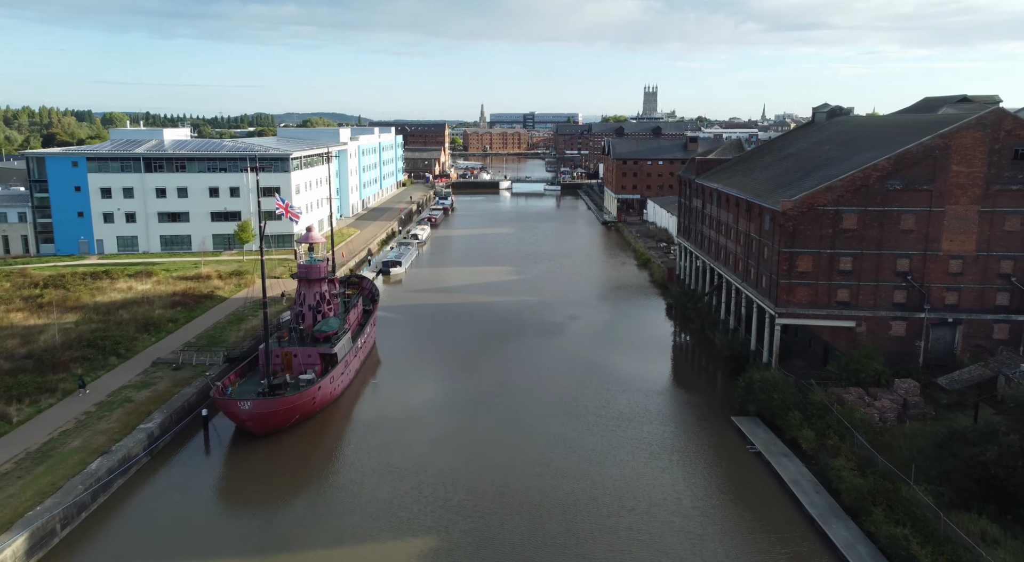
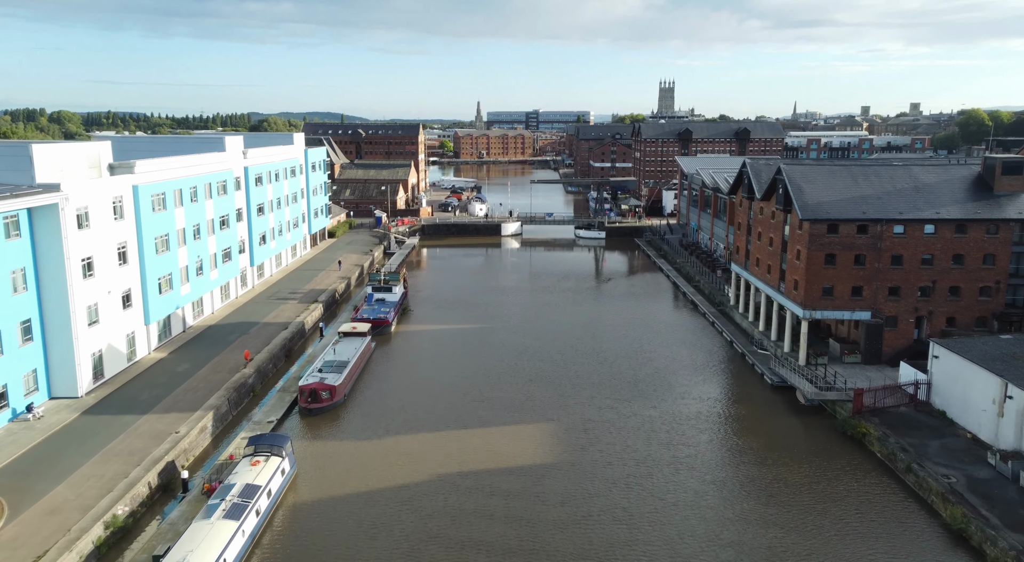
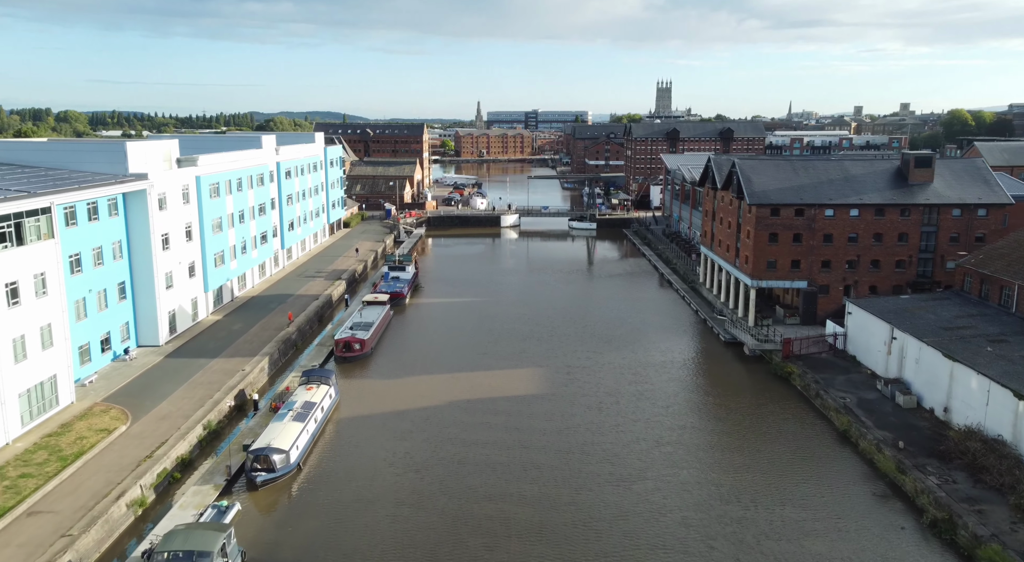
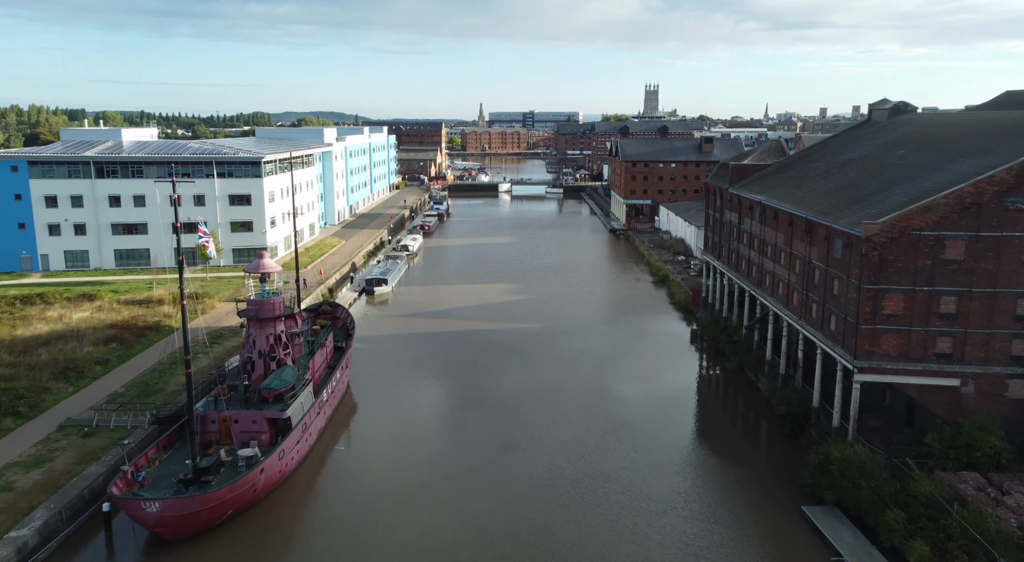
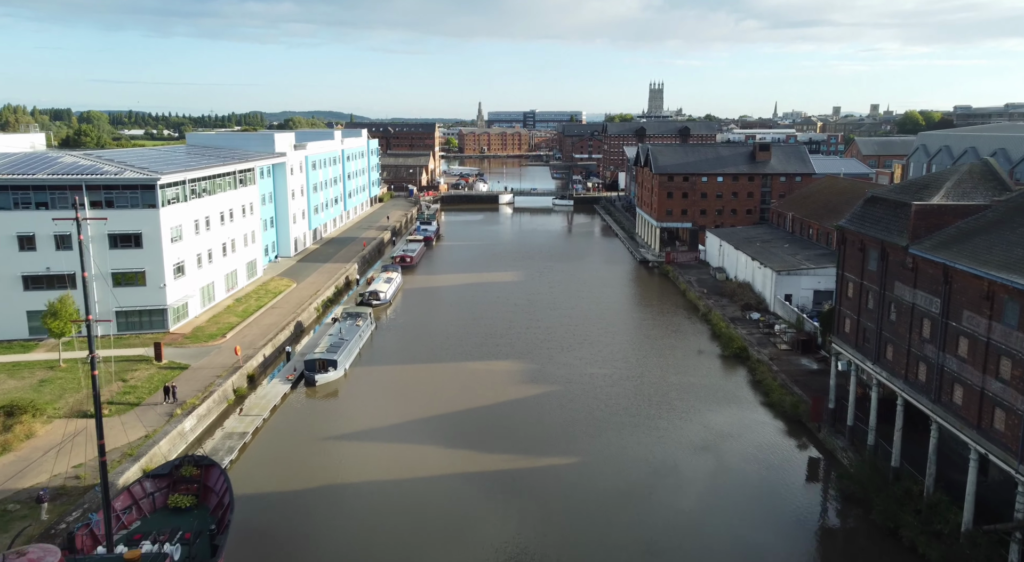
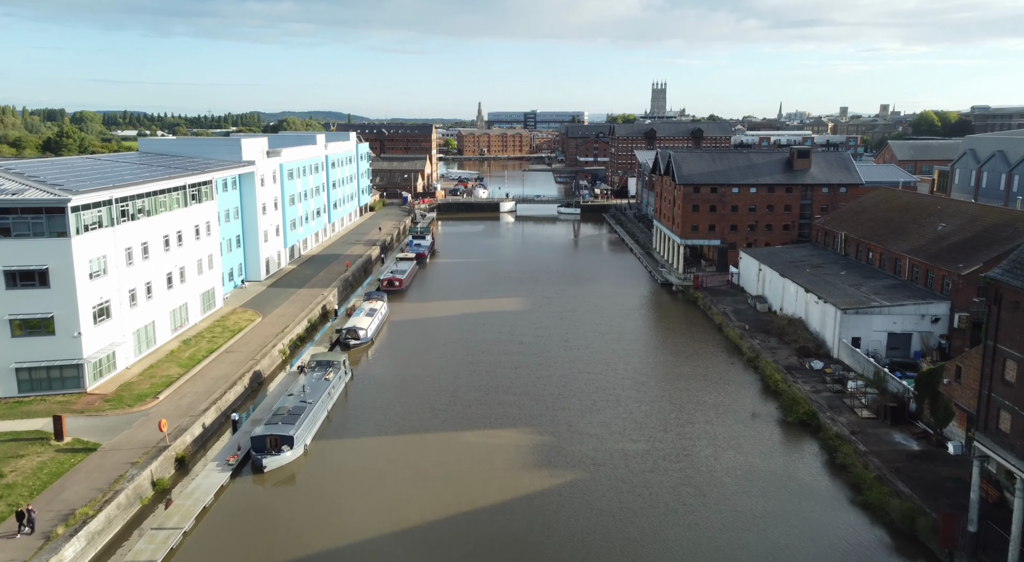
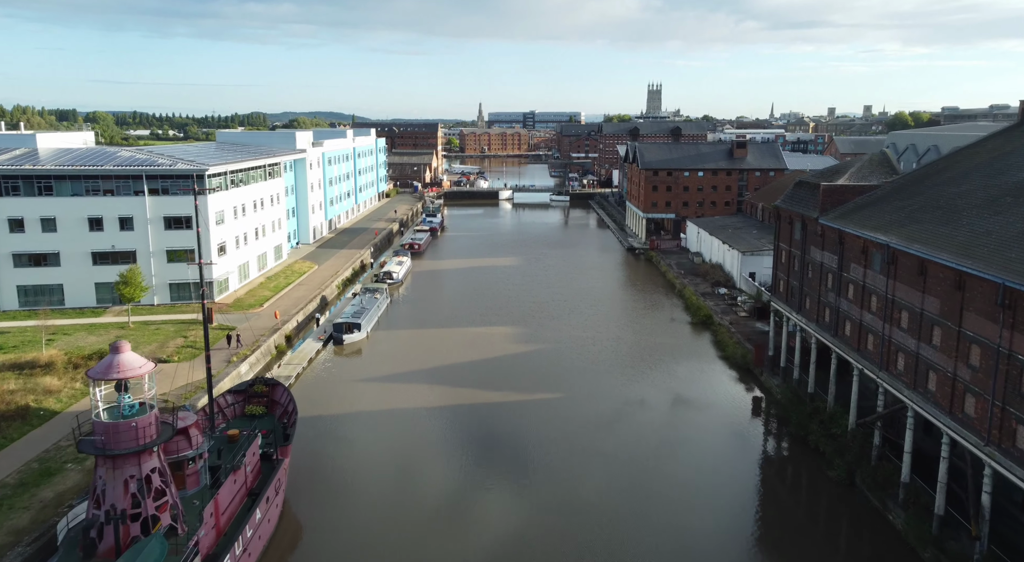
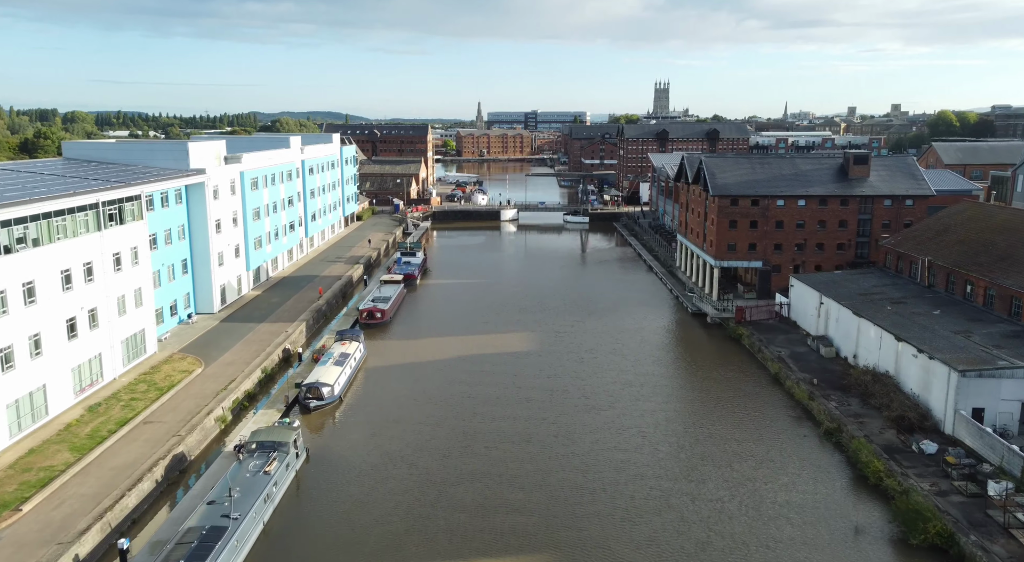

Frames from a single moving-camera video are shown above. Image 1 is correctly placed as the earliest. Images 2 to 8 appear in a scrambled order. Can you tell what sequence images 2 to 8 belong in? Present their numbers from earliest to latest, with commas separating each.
4, 7, 5, 6, 8, 3, 2
